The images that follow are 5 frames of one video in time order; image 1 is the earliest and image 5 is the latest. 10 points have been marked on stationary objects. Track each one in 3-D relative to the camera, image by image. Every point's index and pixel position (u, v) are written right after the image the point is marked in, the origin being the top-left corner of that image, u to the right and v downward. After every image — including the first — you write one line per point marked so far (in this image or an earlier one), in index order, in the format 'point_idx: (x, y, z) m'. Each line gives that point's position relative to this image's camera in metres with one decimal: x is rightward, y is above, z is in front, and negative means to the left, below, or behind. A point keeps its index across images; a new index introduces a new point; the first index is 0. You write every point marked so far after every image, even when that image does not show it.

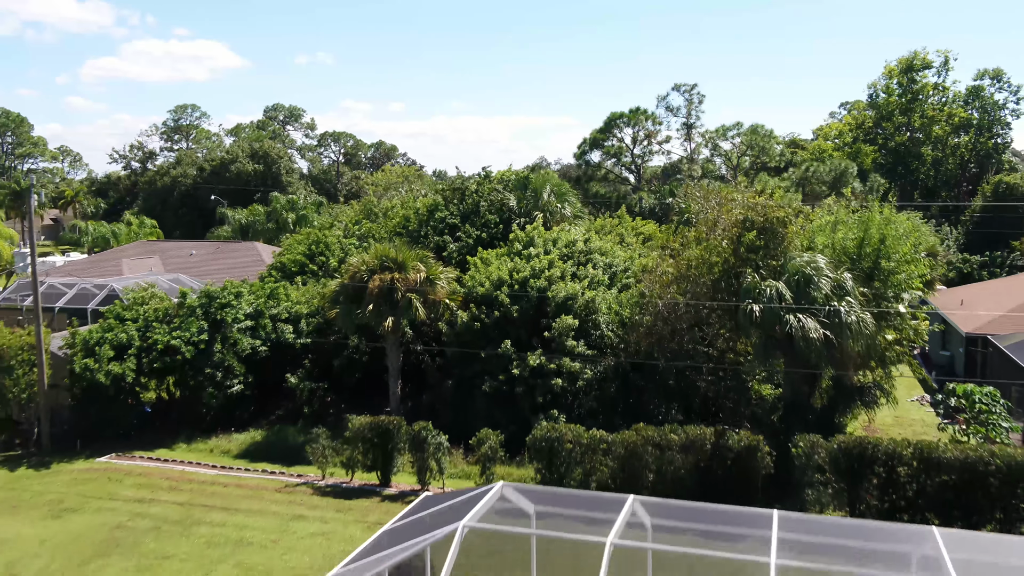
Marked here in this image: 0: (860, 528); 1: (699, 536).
0: (+5.1, -3.5, +12.7) m
1: (+2.8, -3.6, +12.8) m
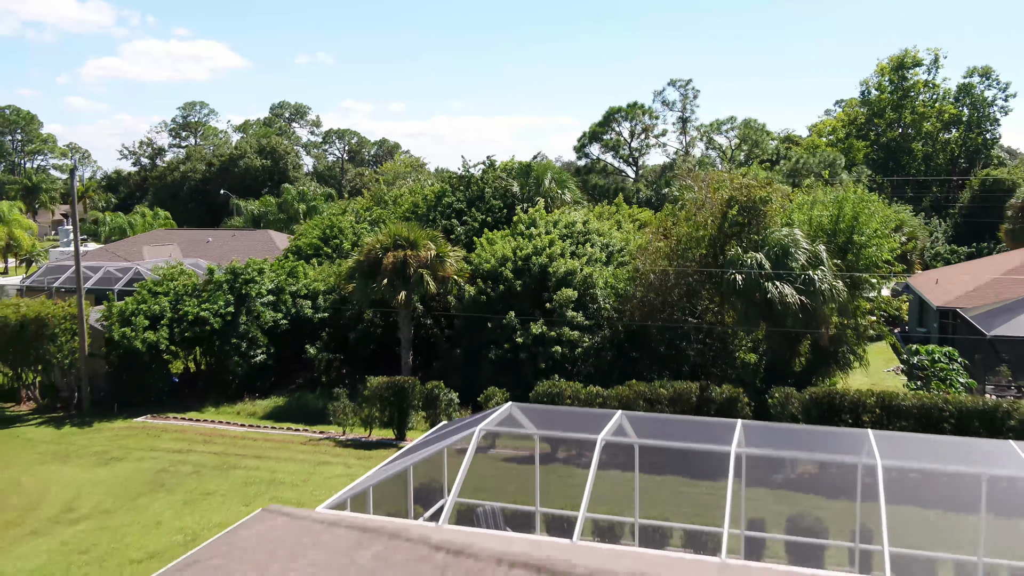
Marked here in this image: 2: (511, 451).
0: (+5.2, -2.5, +15.1) m
1: (+2.9, -2.7, +15.2) m
2: (0.0, -2.9, +15.4) m
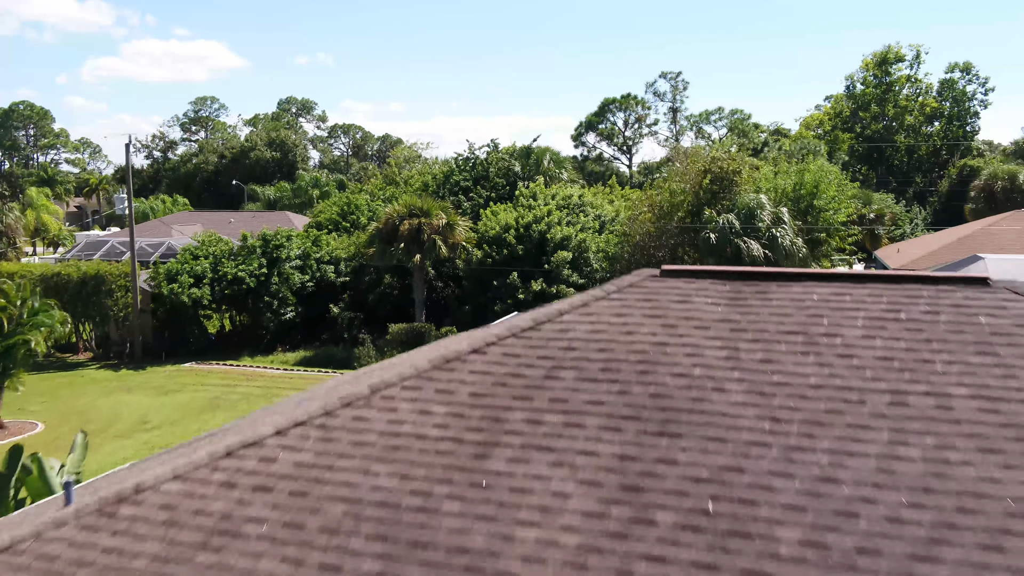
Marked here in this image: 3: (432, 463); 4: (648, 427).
0: (+5.4, -1.0, +19.2) m
1: (+3.0, -1.1, +19.3) m
2: (+0.1, -1.4, +19.4) m
3: (-0.5, -1.2, +5.8) m
4: (+0.9, -0.9, +5.9) m
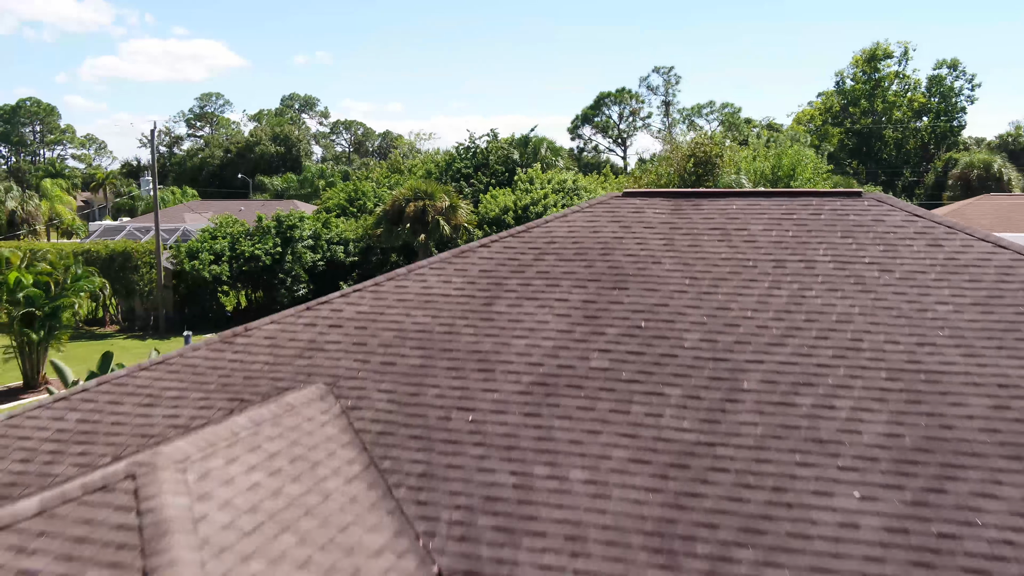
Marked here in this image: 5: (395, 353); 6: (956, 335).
0: (+5.3, 0.0, +21.7) m
1: (+3.0, -0.1, +21.8) m
2: (+0.1, -0.4, +21.9) m
3: (-0.6, -0.2, +8.3) m
4: (+0.9, 0.0, +8.4) m
5: (-1.0, -0.6, +7.7) m
6: (+3.5, -0.4, +6.9) m
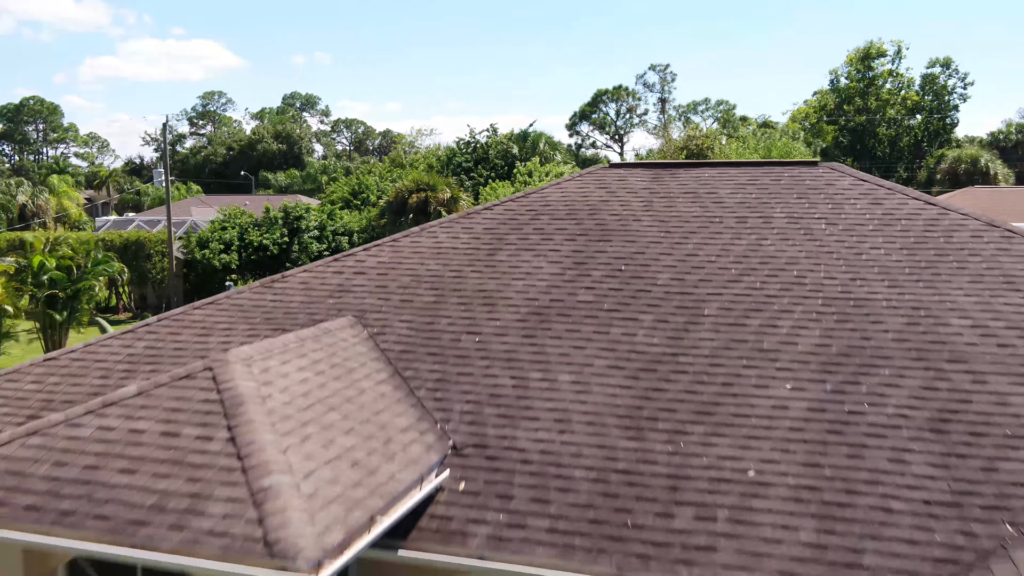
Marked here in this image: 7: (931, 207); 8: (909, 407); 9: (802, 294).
0: (+5.3, +0.5, +23.1) m
1: (+3.0, +0.4, +23.2) m
2: (+0.1, +0.1, +23.3) m
3: (-0.6, +0.3, +9.7) m
4: (+0.9, +0.6, +9.7) m
5: (-1.0, -0.1, +9.0) m
6: (+3.5, +0.2, +8.3) m
7: (+4.5, +0.9, +9.4) m
8: (+2.9, -0.9, +6.4) m
9: (+2.7, -0.1, +8.0) m
